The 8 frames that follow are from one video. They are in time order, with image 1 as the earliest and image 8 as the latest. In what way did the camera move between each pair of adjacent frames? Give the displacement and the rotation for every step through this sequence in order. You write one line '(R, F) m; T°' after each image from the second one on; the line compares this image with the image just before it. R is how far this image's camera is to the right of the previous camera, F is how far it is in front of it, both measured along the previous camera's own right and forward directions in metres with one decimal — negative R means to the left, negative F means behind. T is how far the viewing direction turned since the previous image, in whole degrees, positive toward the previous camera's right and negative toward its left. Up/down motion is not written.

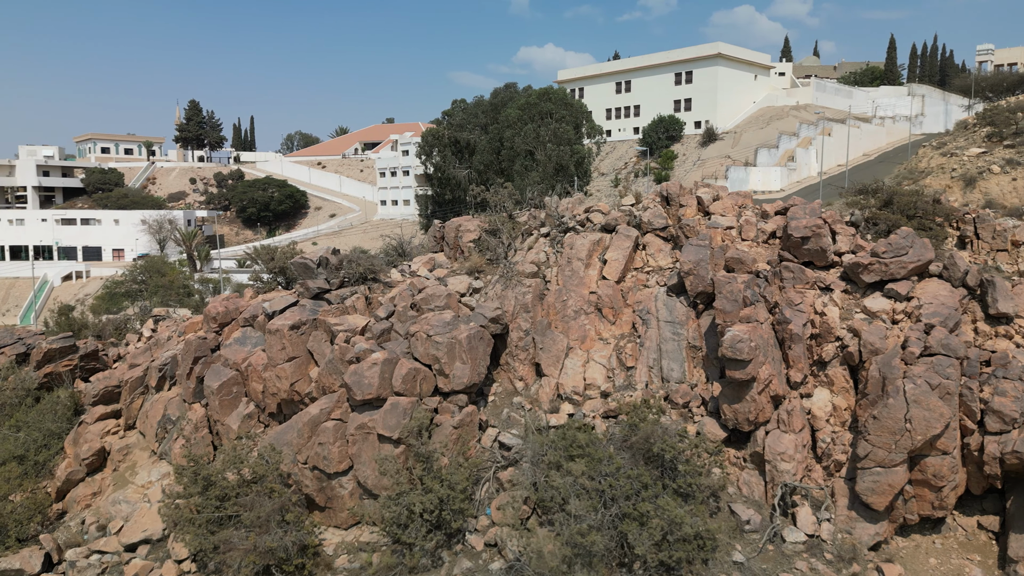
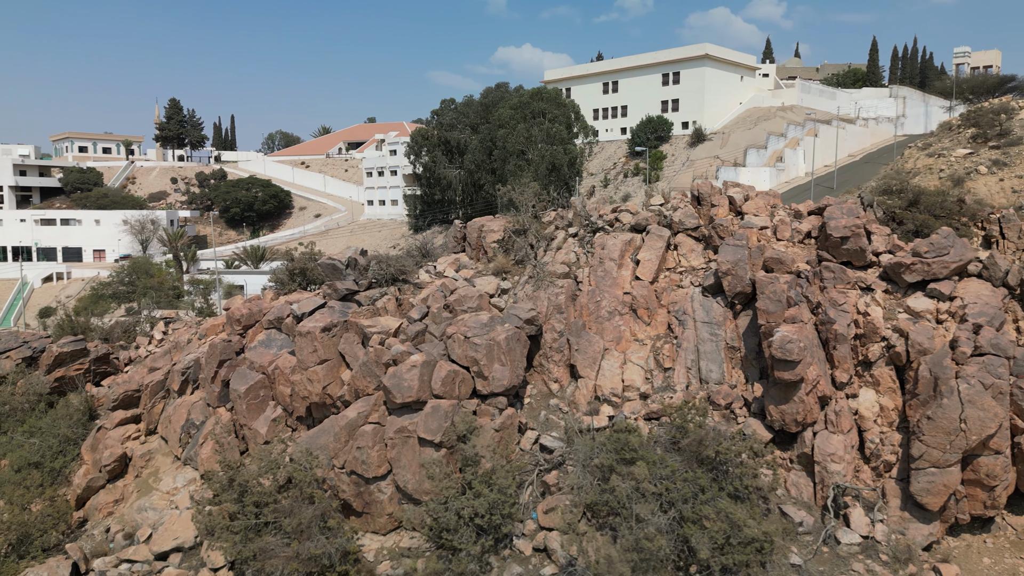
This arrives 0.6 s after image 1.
(-0.8, +0.1) m; +1°
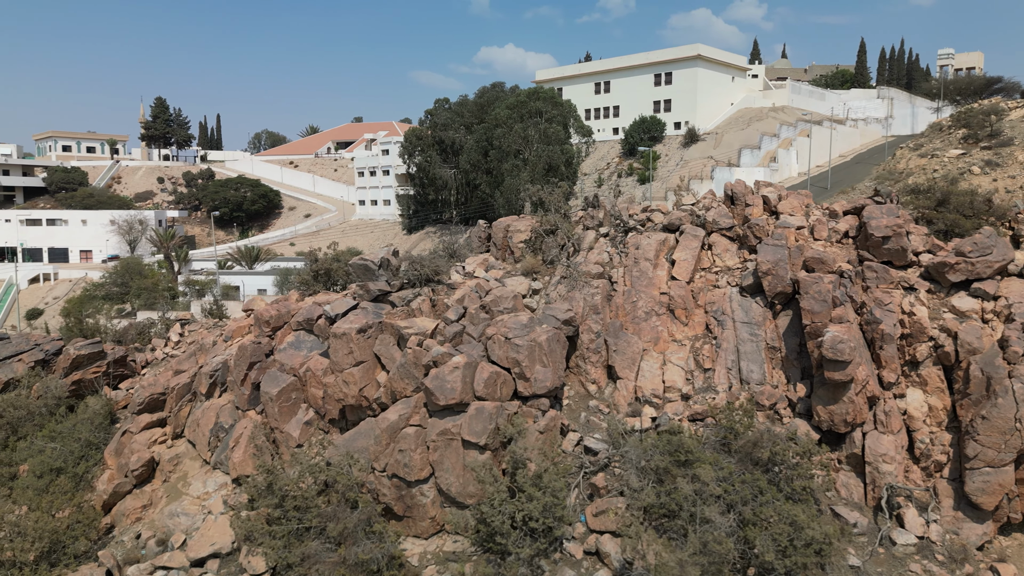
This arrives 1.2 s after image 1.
(-0.8, +0.1) m; +1°
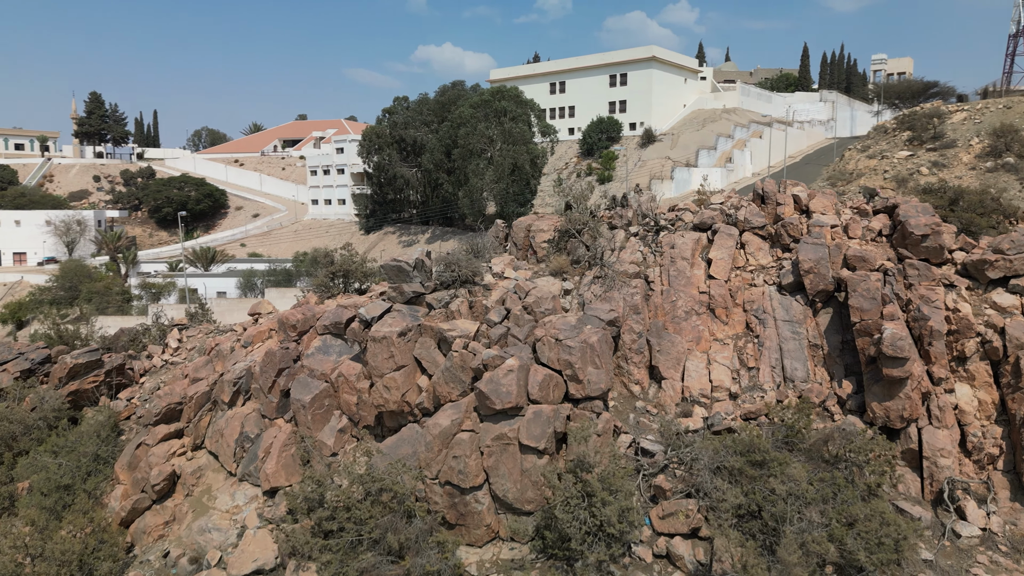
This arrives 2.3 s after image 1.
(-1.5, +0.3) m; +4°
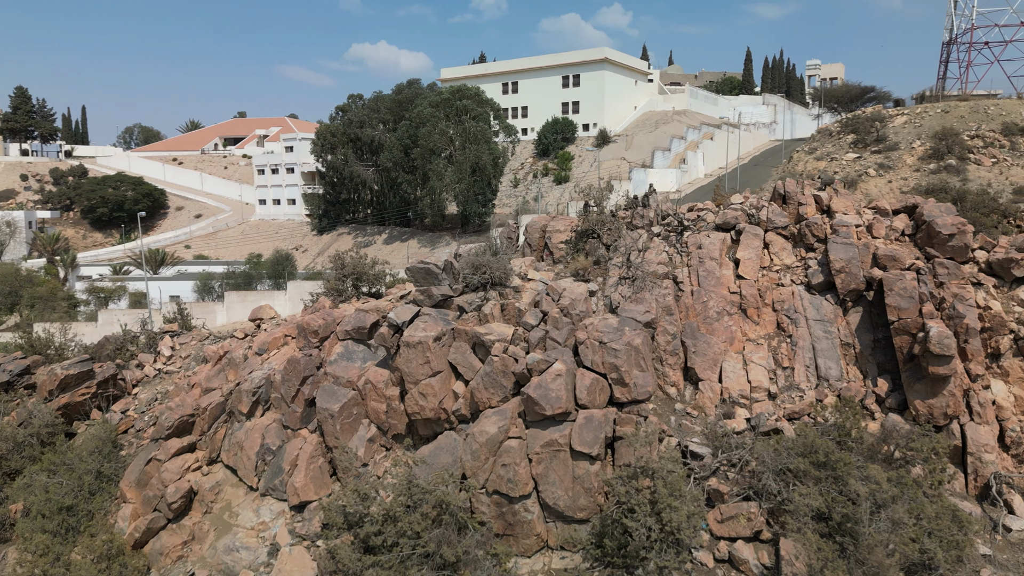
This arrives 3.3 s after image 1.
(-1.4, +0.3) m; +4°
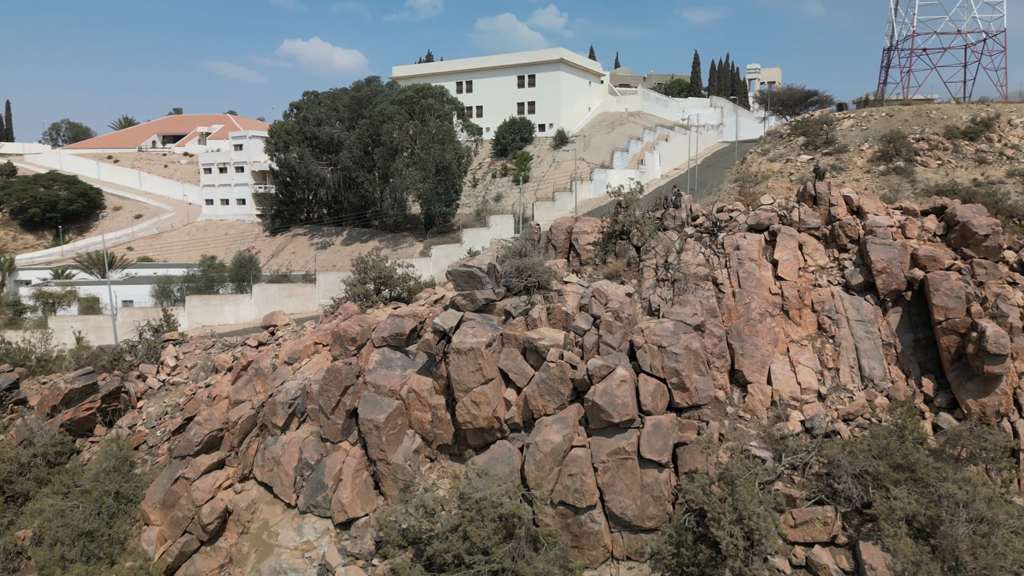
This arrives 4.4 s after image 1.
(-1.5, +0.4) m; +4°
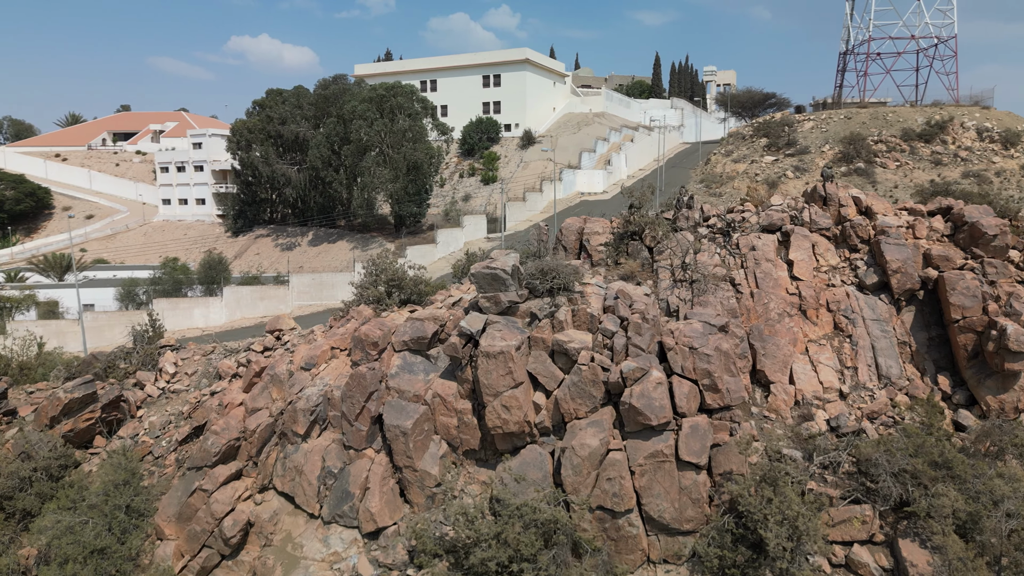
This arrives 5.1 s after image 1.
(-1.0, +0.2) m; +3°
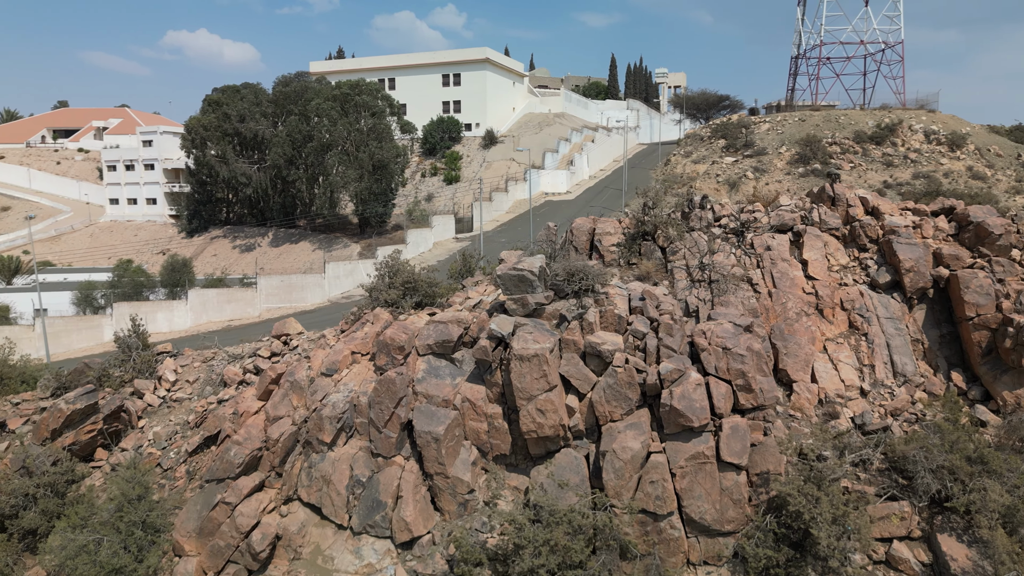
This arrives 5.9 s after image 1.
(-1.1, +0.2) m; +4°
